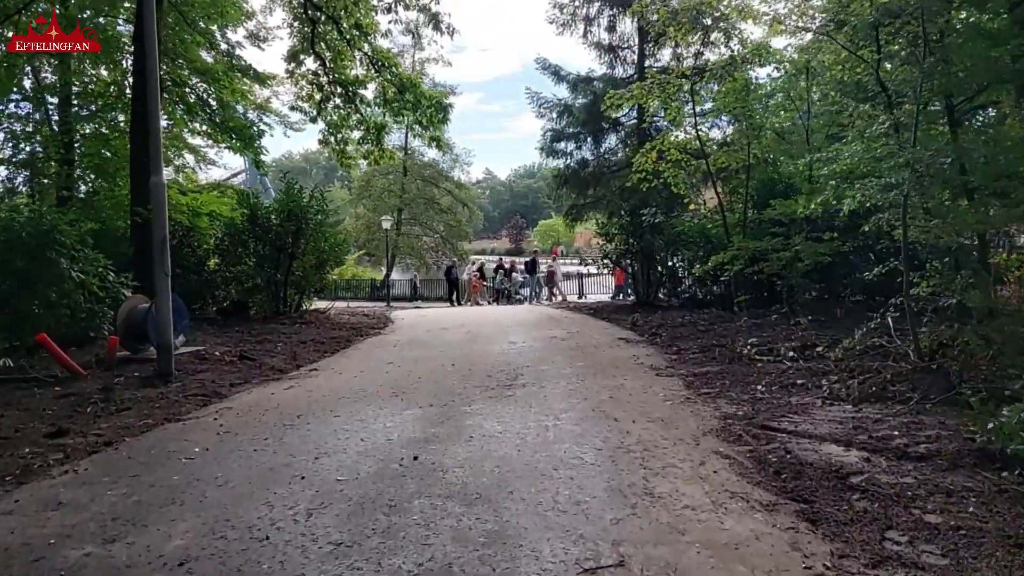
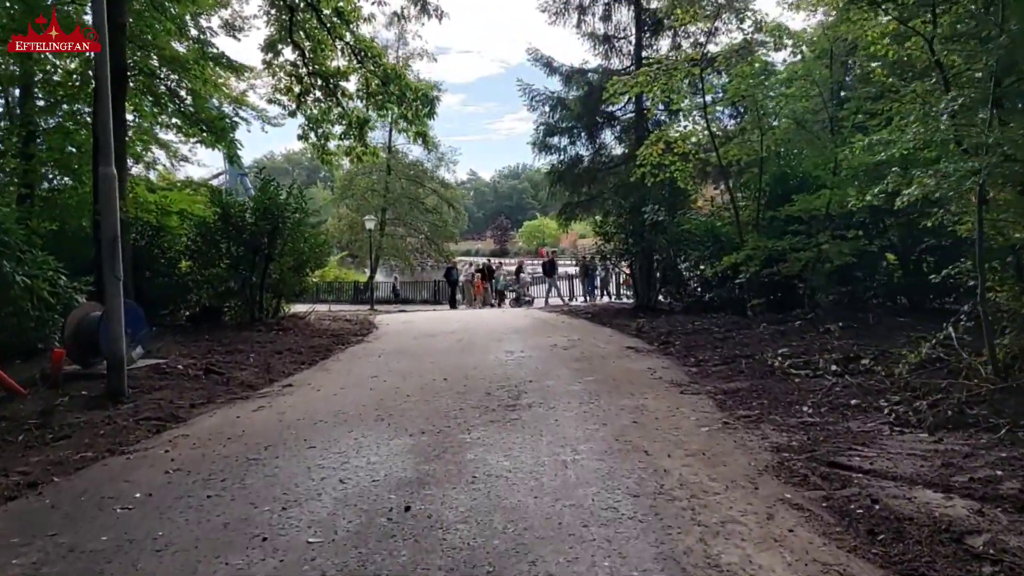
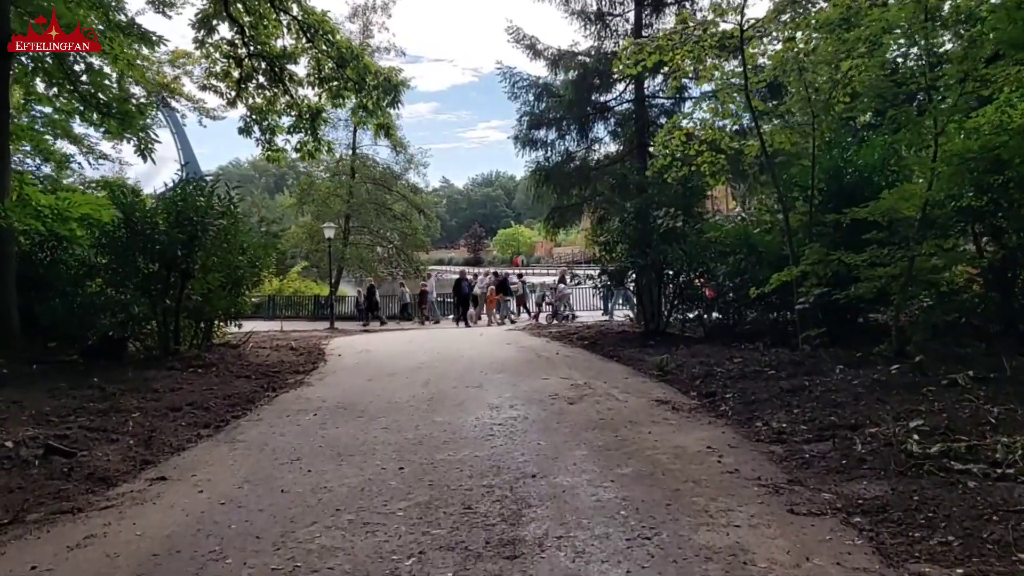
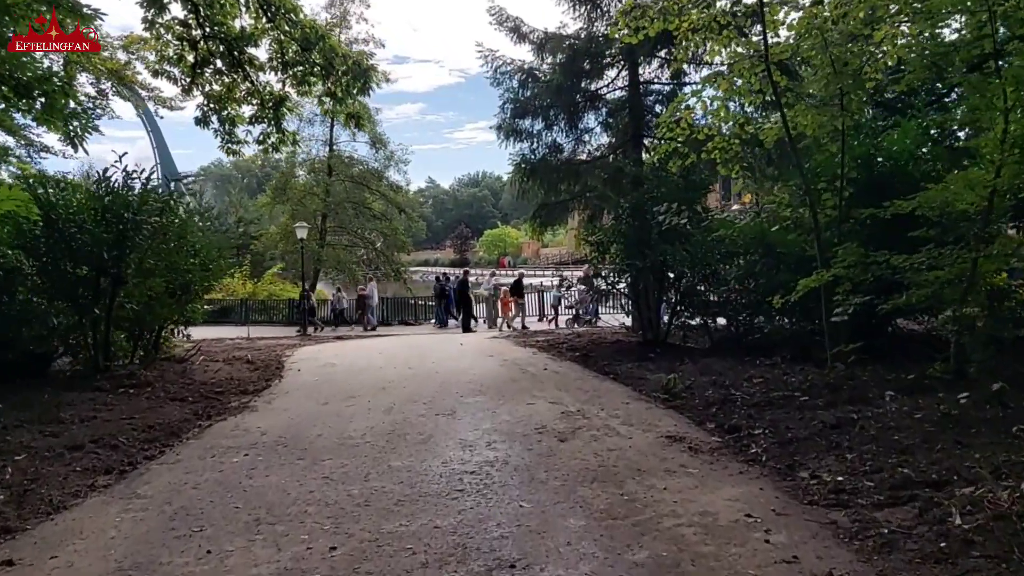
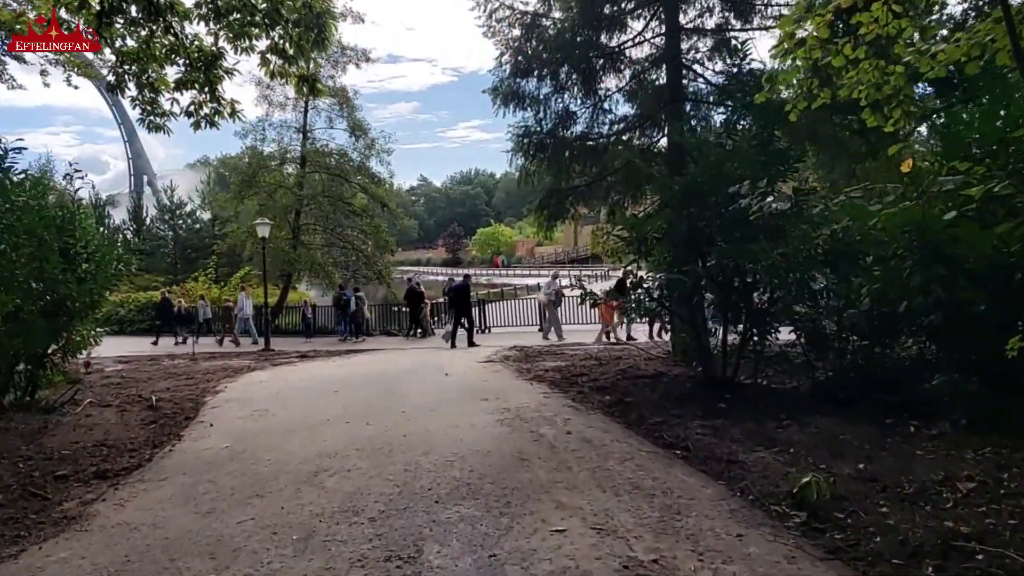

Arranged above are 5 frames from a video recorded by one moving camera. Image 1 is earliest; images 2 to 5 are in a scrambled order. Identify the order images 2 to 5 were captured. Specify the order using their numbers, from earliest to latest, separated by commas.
2, 3, 4, 5
